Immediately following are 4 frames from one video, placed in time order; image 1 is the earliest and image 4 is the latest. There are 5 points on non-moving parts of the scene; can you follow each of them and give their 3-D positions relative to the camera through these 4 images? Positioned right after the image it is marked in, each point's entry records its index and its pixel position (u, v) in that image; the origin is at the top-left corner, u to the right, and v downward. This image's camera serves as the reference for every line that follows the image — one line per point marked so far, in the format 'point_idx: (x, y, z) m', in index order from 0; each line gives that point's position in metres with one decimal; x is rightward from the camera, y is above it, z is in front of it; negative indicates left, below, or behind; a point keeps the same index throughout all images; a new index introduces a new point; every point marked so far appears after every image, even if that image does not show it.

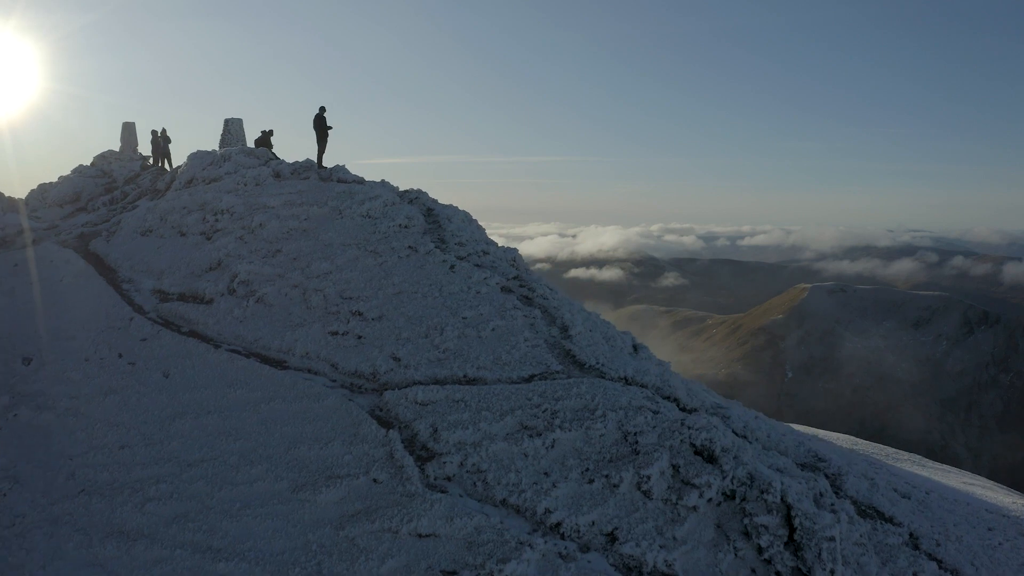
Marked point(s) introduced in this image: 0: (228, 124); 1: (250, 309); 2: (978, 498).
0: (-7.4, +4.2, +16.2) m
1: (-4.7, -0.4, +11.0) m
2: (+10.3, -4.7, +13.8) m
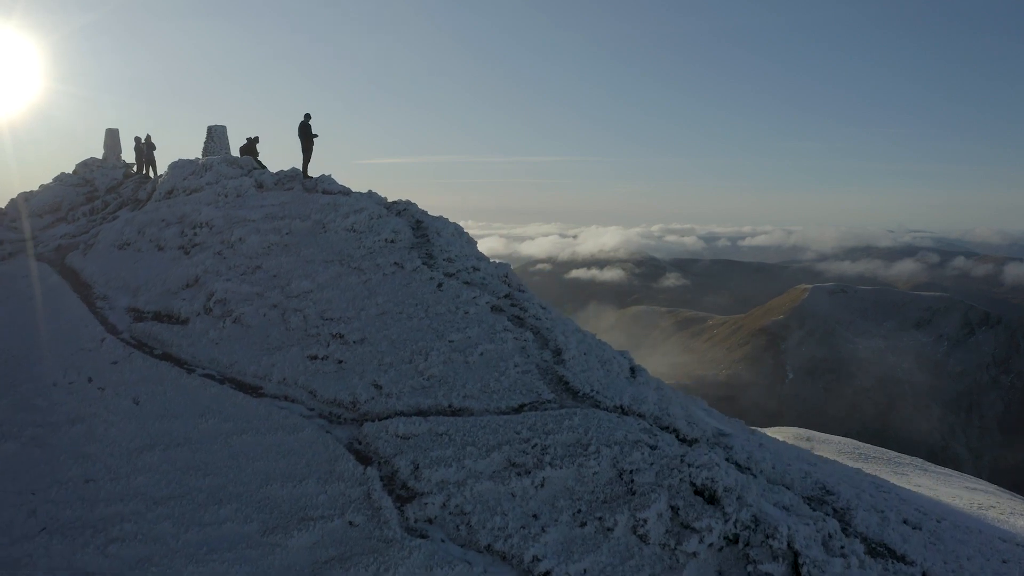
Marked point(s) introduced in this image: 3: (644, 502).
0: (-7.6, +3.9, +15.6) m
1: (-4.8, -0.7, +10.5) m
2: (+10.2, -5.0, +13.3) m
3: (+1.6, -2.5, +7.4) m
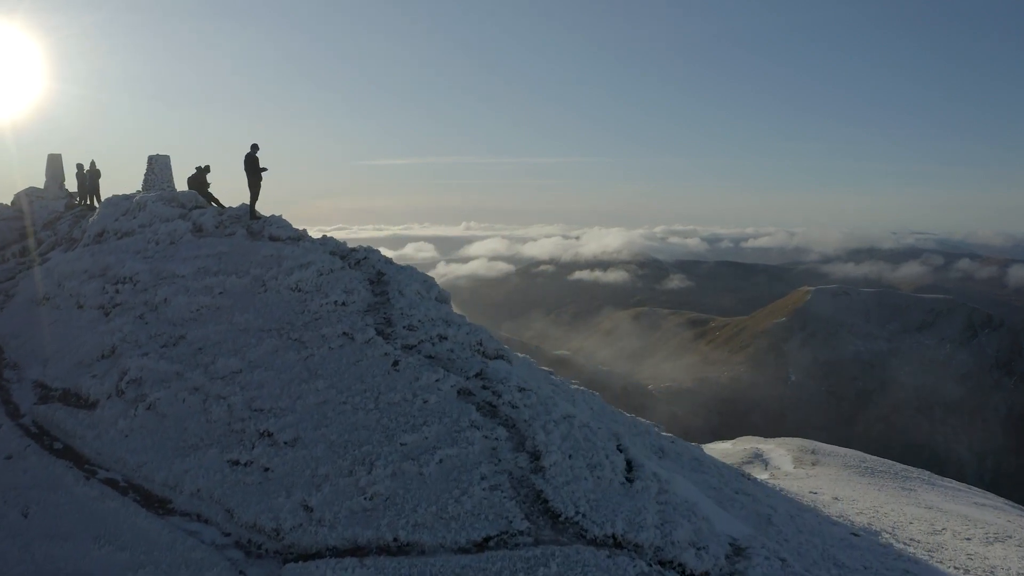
0: (-8.0, +2.8, +13.9) m
1: (-5.2, -1.8, +8.7) m
2: (+9.8, -6.2, +11.4) m
3: (+1.1, -3.7, +5.5) m
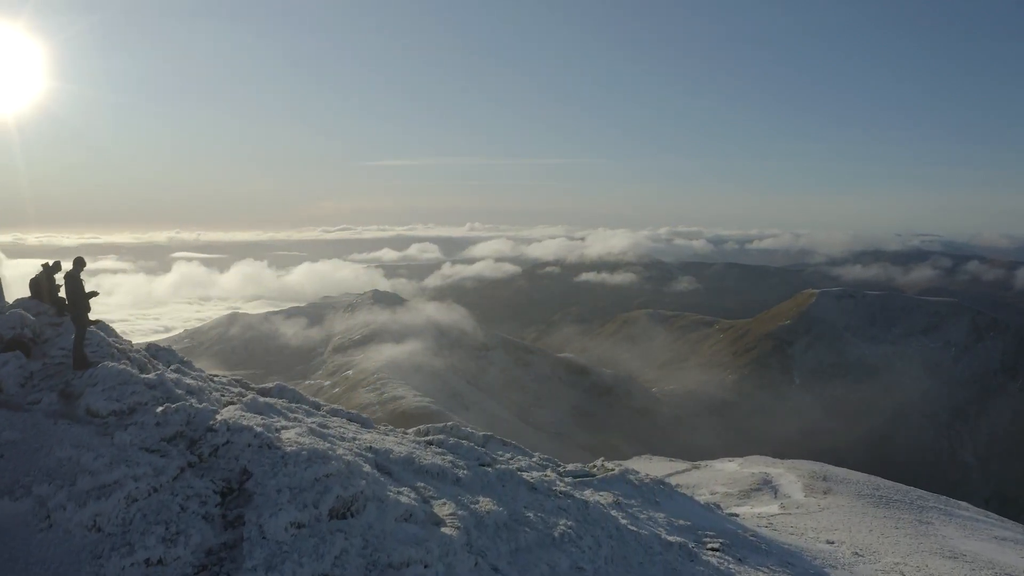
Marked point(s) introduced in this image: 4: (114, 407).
0: (-8.7, +0.4, +10.3) m
1: (-6.0, -4.2, +5.1) m
2: (+9.0, -8.6, +7.7) m
3: (+0.3, -6.0, +1.9) m
4: (-4.6, -1.4, +7.6) m
